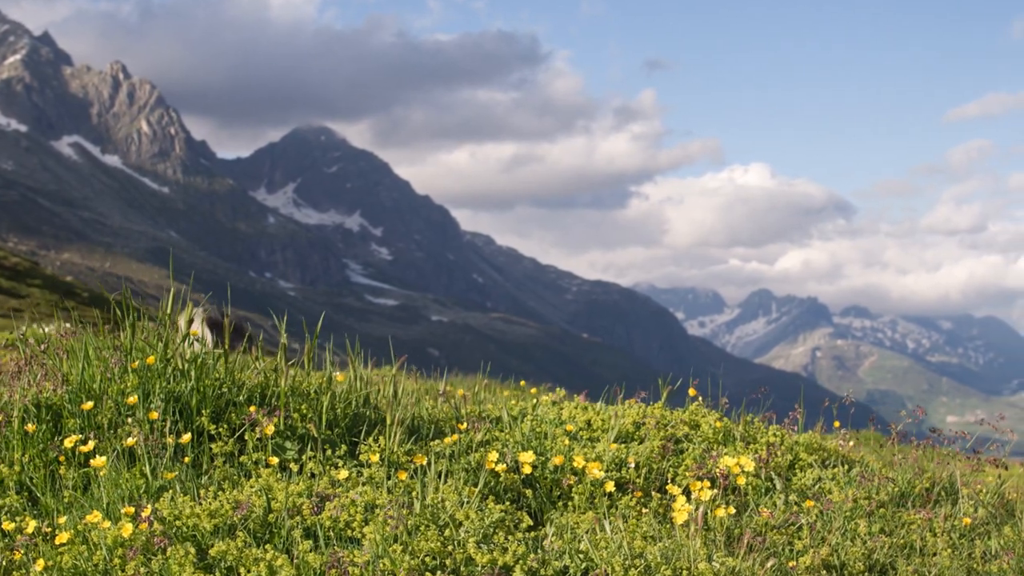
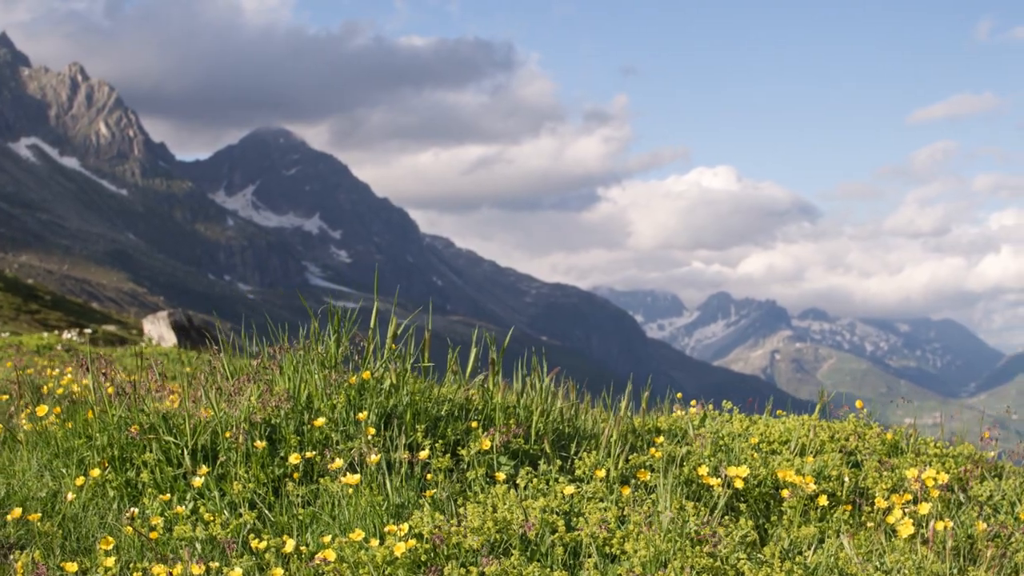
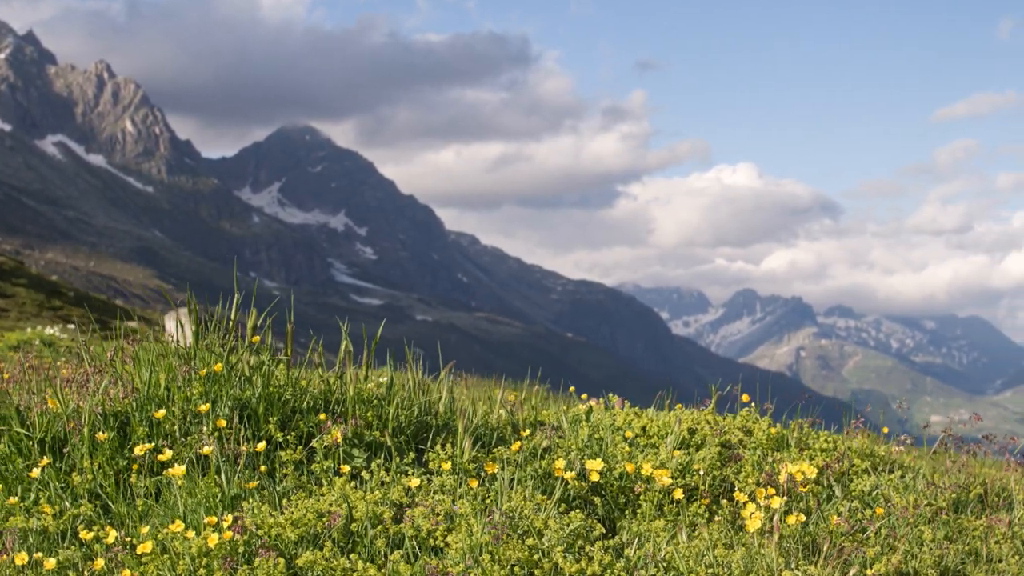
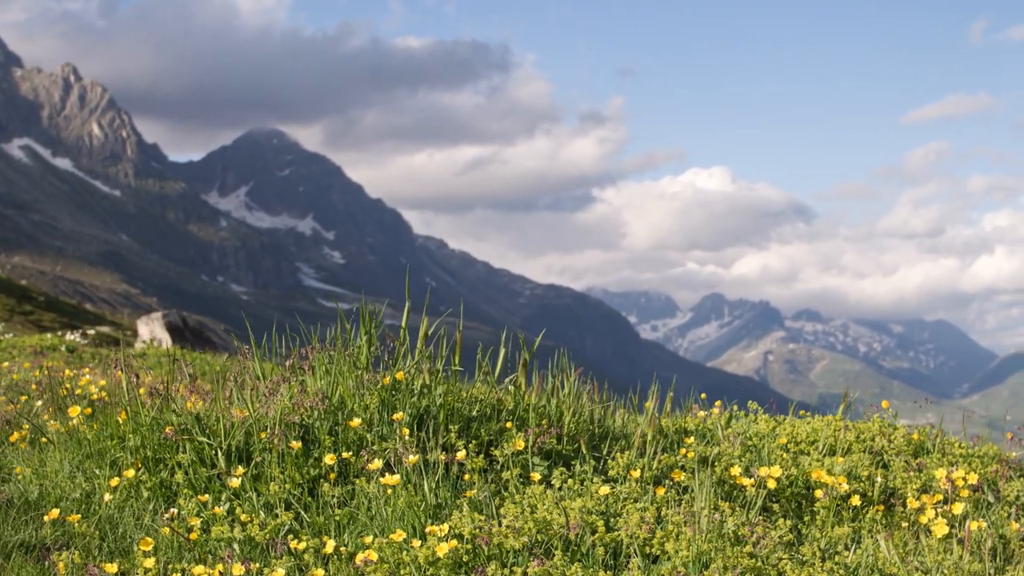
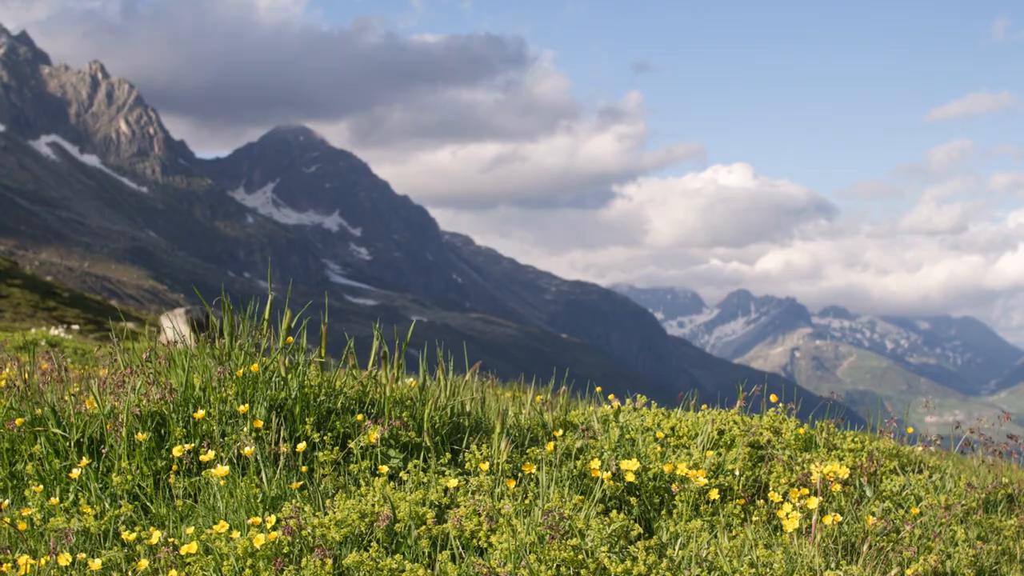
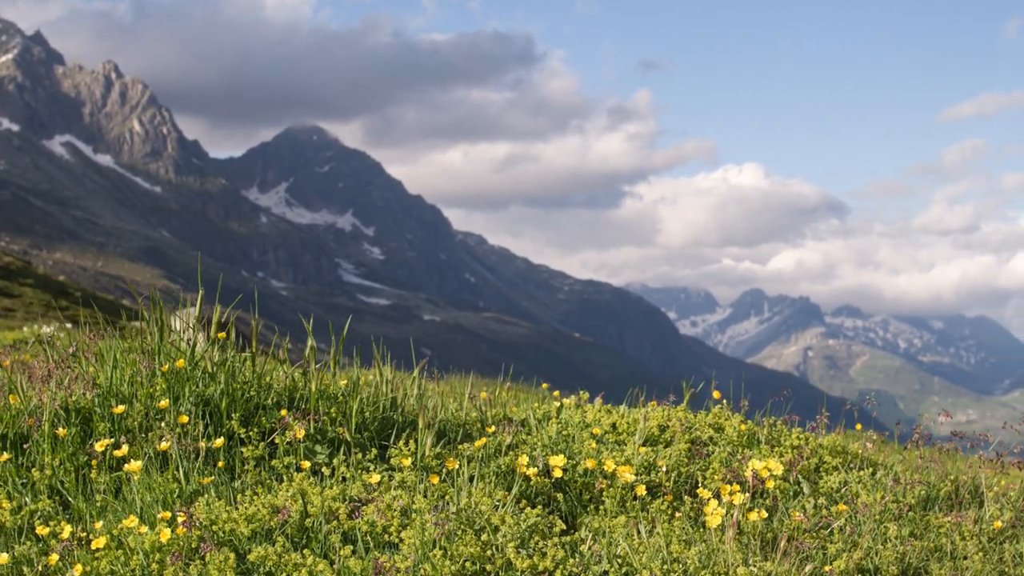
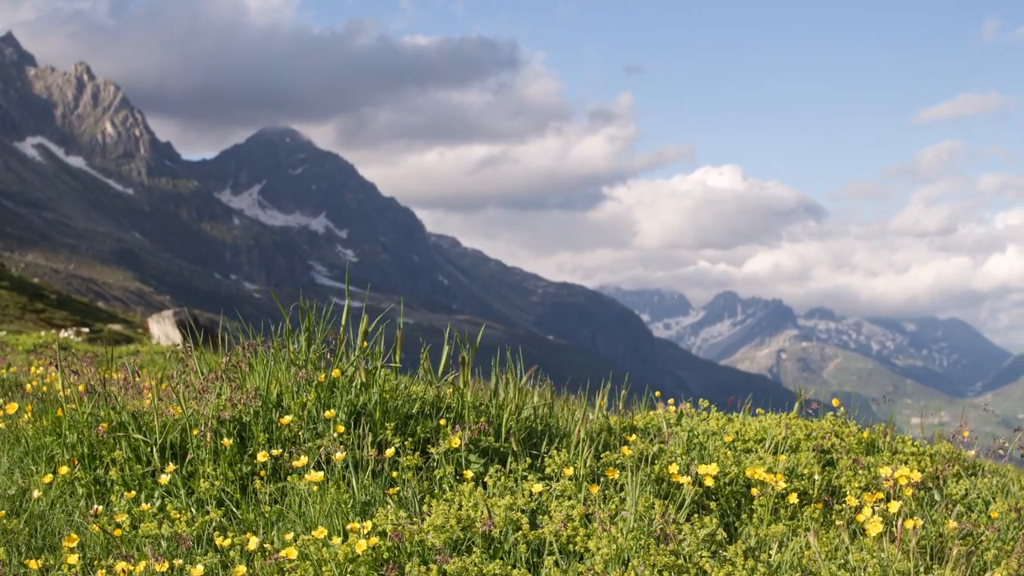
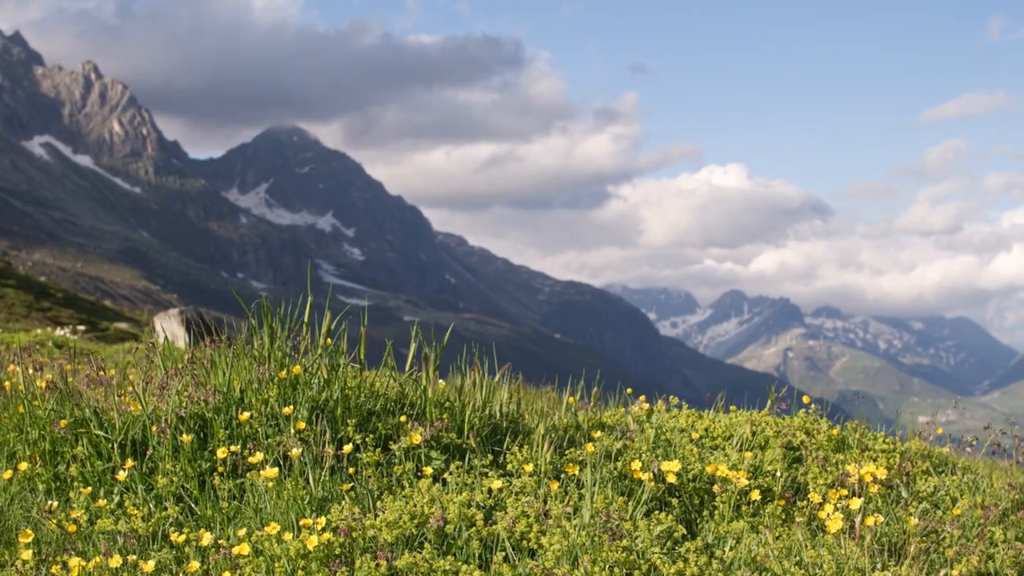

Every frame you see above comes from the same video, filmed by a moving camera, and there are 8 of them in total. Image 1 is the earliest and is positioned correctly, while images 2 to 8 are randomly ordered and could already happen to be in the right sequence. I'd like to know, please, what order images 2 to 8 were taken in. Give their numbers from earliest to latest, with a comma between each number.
6, 3, 5, 8, 7, 2, 4
